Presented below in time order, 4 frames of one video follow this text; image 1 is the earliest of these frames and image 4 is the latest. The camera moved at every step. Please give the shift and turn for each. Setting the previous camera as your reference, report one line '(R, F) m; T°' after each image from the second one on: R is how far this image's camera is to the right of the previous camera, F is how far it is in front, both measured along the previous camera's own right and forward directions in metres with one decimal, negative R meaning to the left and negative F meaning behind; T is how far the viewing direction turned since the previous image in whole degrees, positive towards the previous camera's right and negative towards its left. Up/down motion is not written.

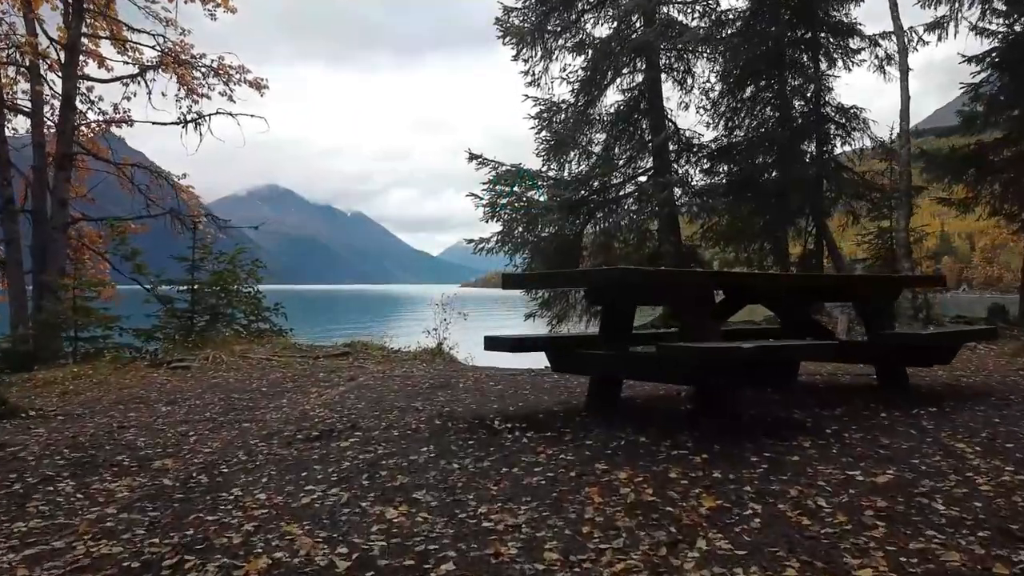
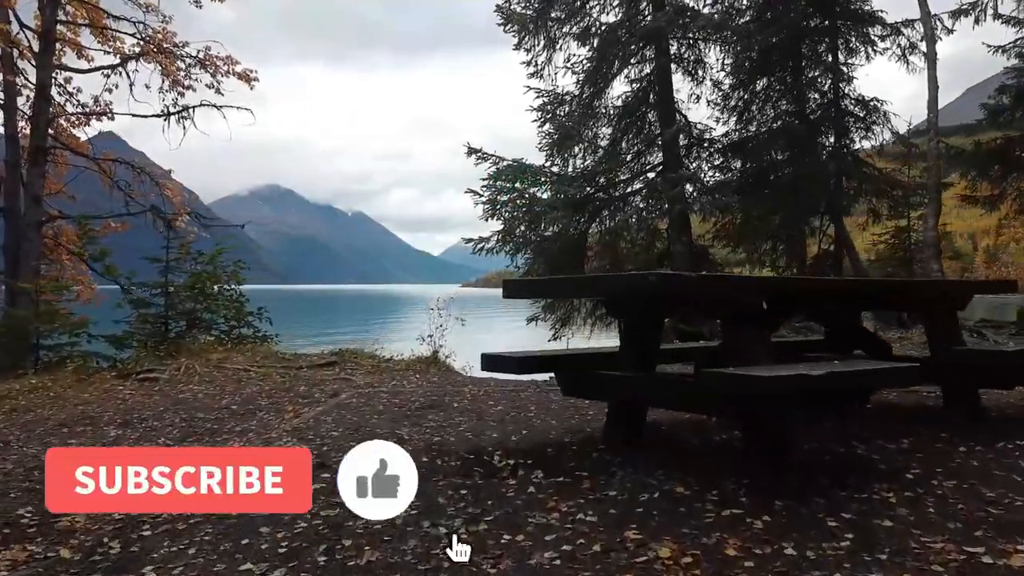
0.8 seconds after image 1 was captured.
(0.0, +0.7) m; 0°
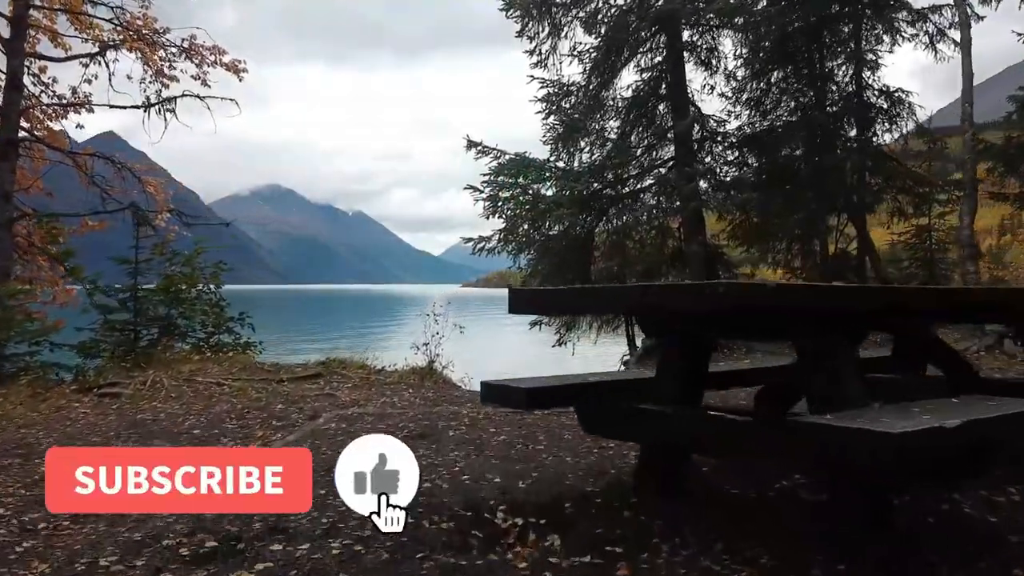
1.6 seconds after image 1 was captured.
(0.0, +0.7) m; 0°
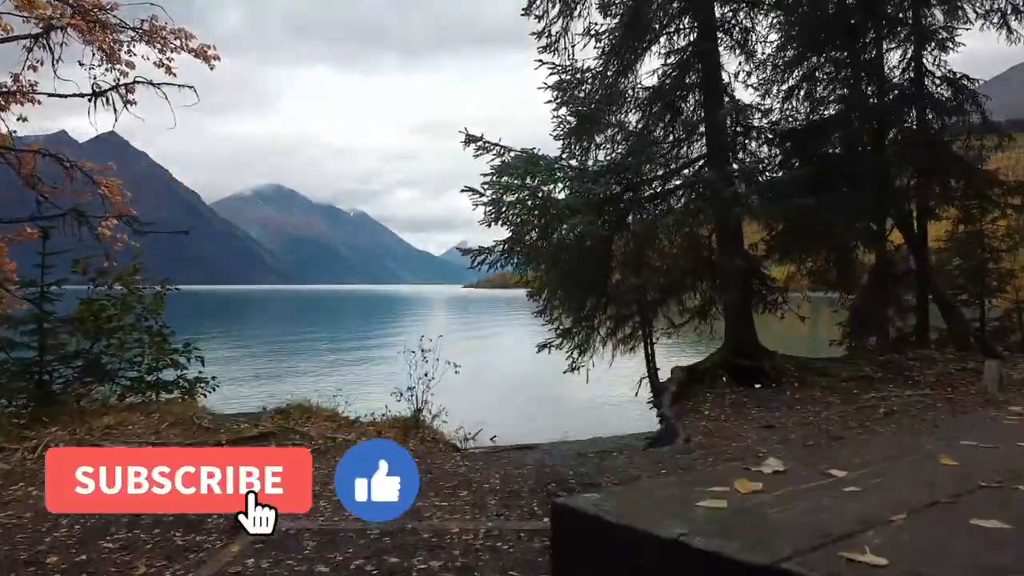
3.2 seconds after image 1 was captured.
(-0.1, +1.5) m; 0°
